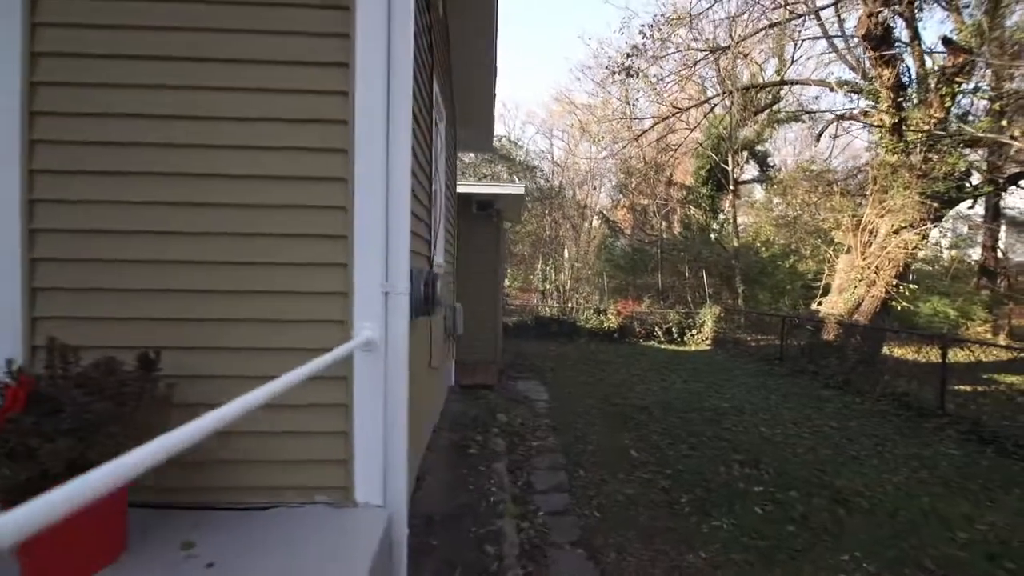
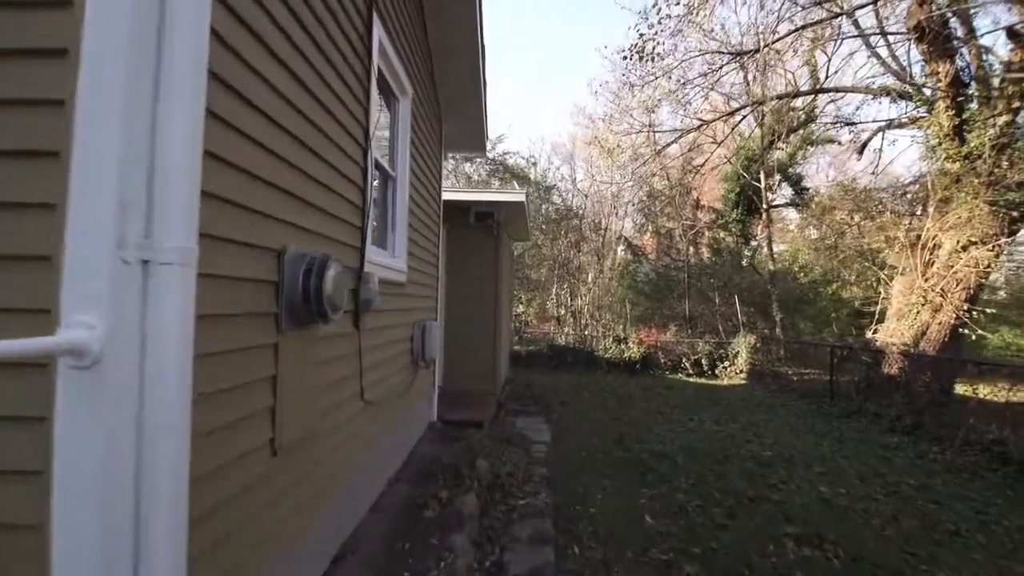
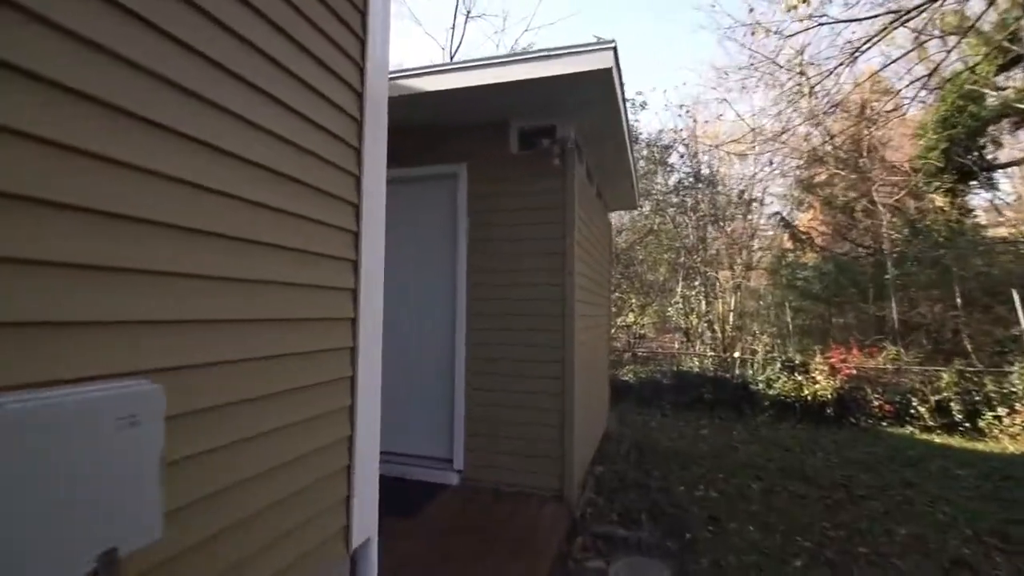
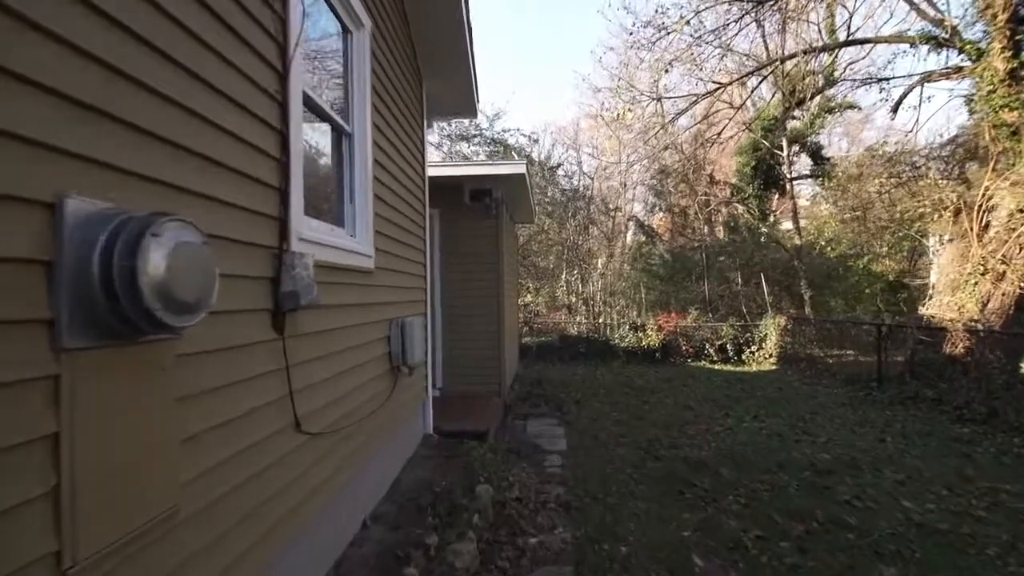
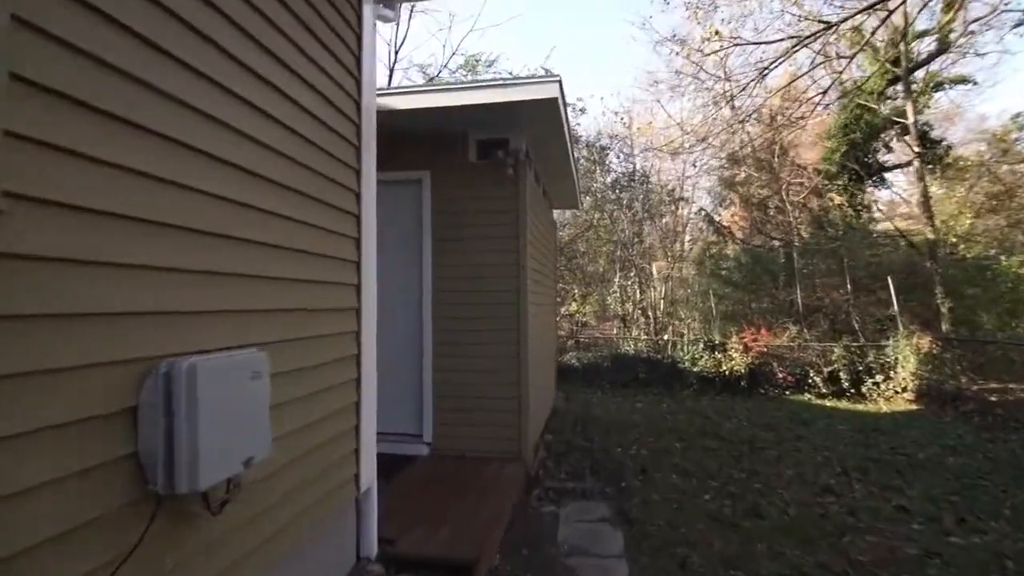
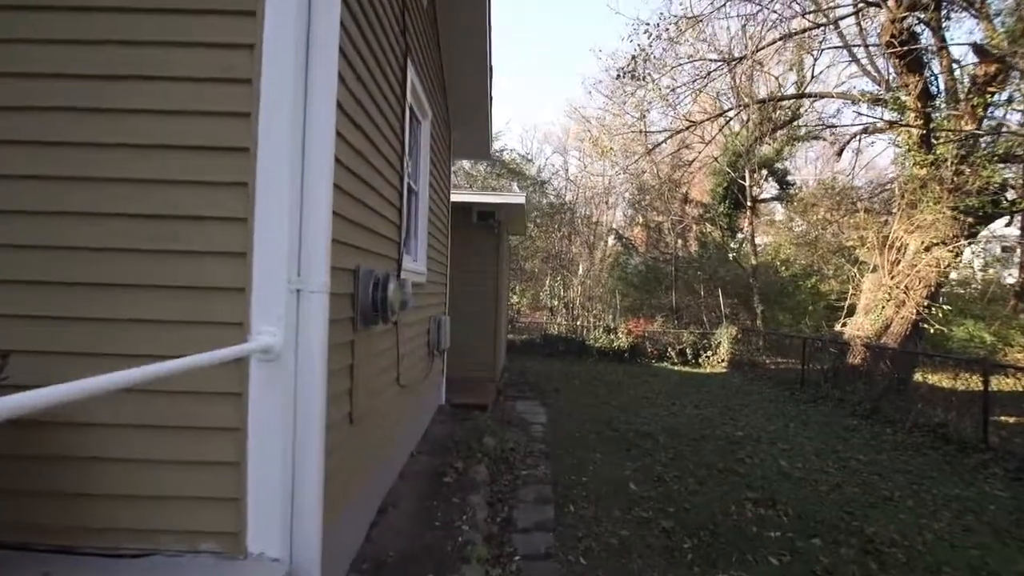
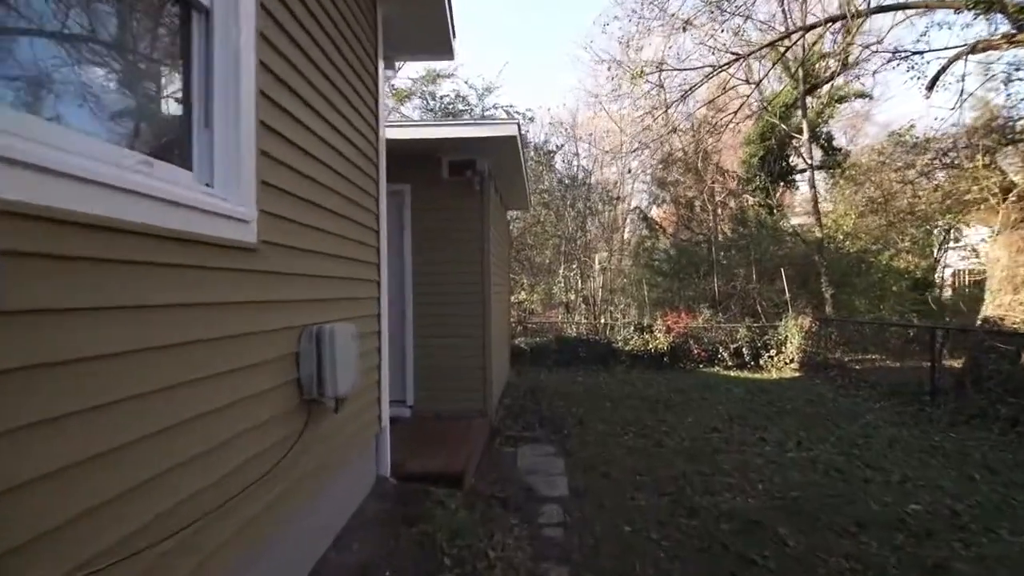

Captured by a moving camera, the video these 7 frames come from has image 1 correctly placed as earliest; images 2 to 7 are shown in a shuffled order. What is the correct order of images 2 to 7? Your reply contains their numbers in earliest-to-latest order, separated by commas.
6, 2, 4, 7, 5, 3
